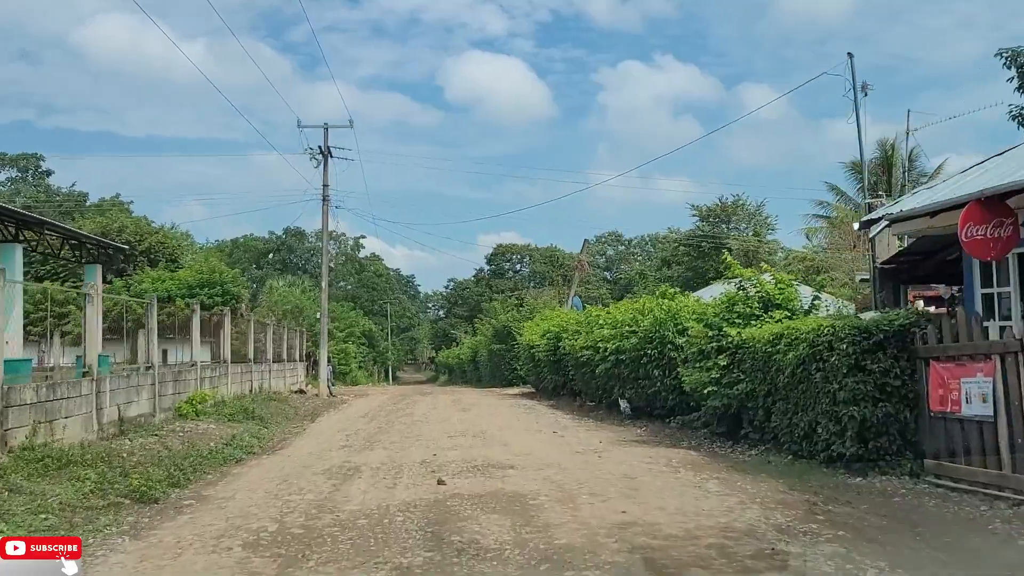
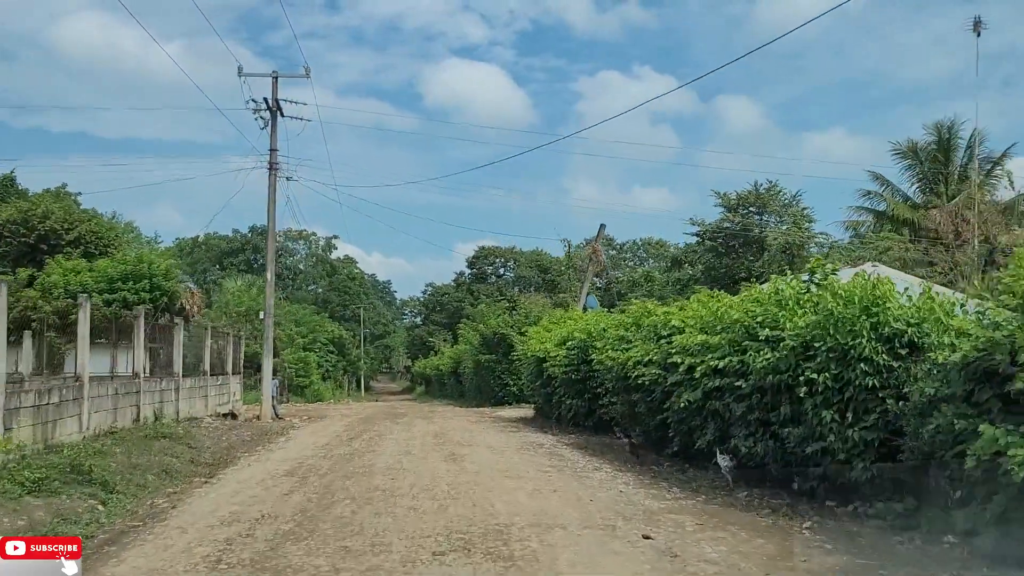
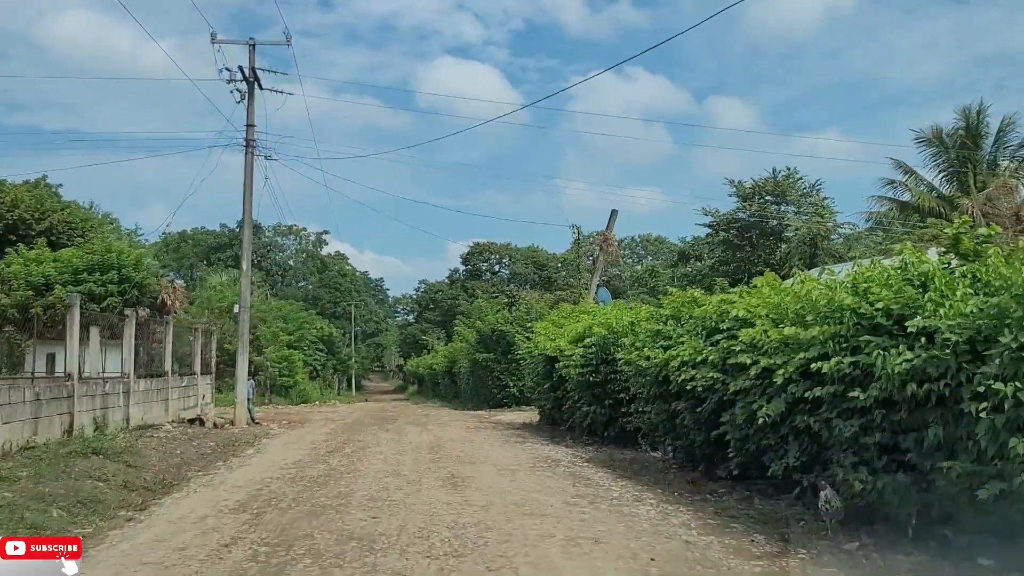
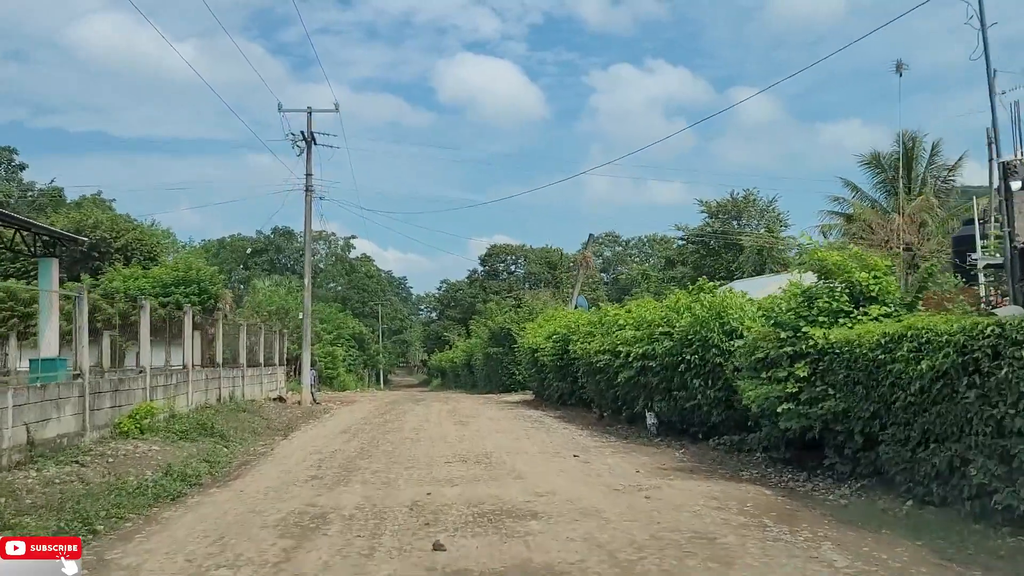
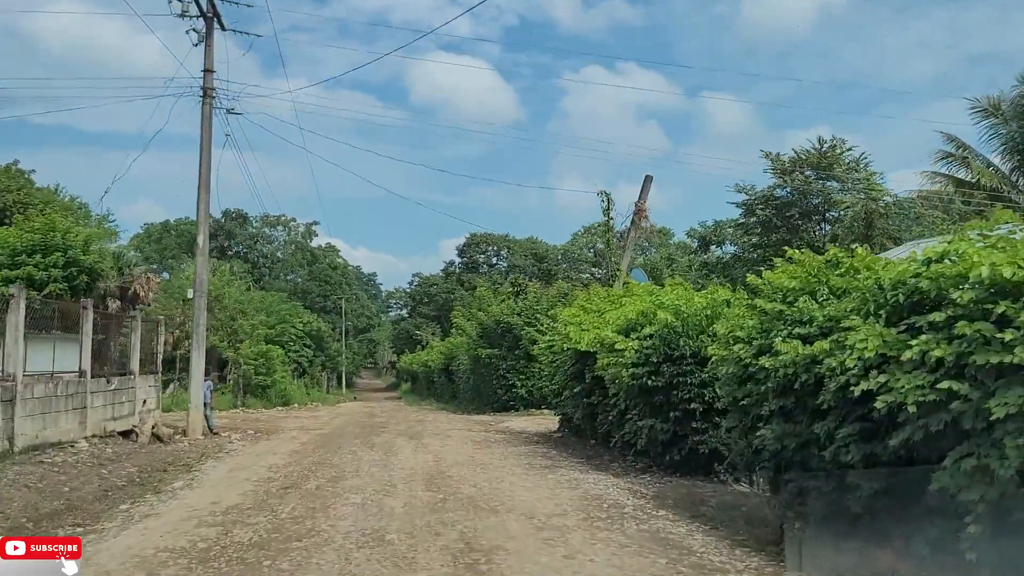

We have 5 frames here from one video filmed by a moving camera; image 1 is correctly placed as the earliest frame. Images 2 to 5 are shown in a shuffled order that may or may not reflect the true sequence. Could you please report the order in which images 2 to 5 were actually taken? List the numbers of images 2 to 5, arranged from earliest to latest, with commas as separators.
4, 2, 3, 5
